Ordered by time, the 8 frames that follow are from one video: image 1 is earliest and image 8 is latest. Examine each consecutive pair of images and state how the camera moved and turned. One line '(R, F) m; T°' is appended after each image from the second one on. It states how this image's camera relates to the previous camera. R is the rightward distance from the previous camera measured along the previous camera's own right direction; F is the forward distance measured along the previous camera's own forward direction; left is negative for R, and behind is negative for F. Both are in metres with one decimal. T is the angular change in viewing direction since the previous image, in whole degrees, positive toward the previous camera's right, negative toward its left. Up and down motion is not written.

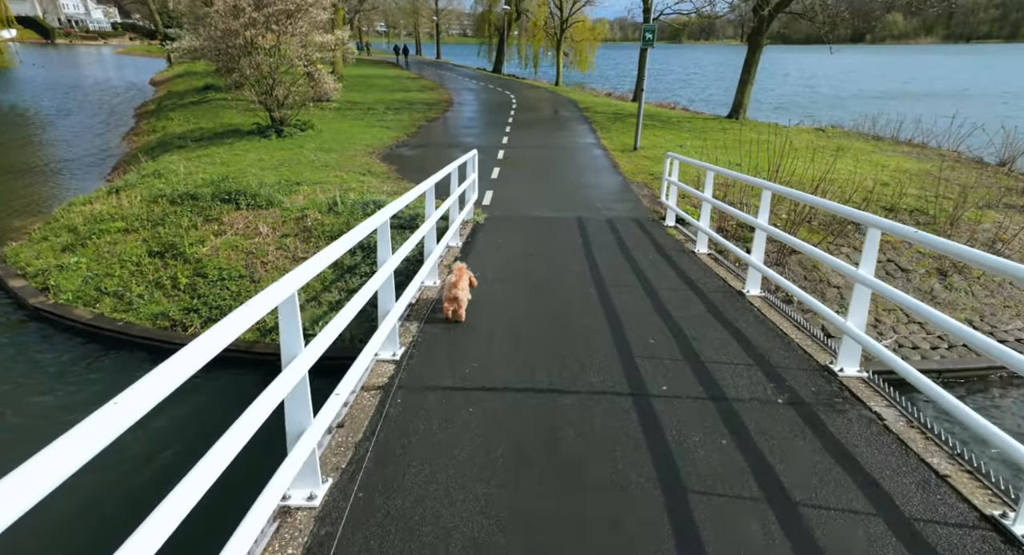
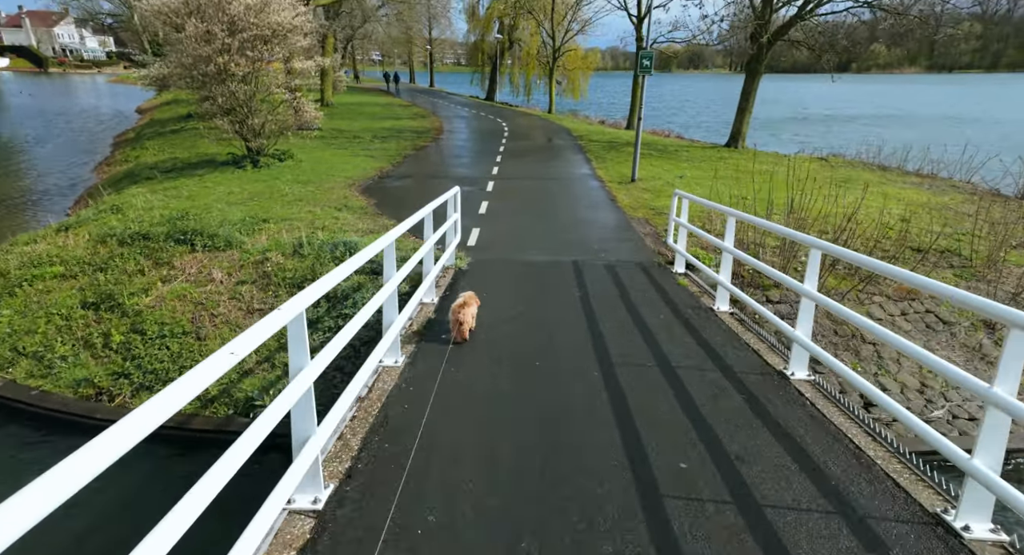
(+0.1, +1.1) m; +1°
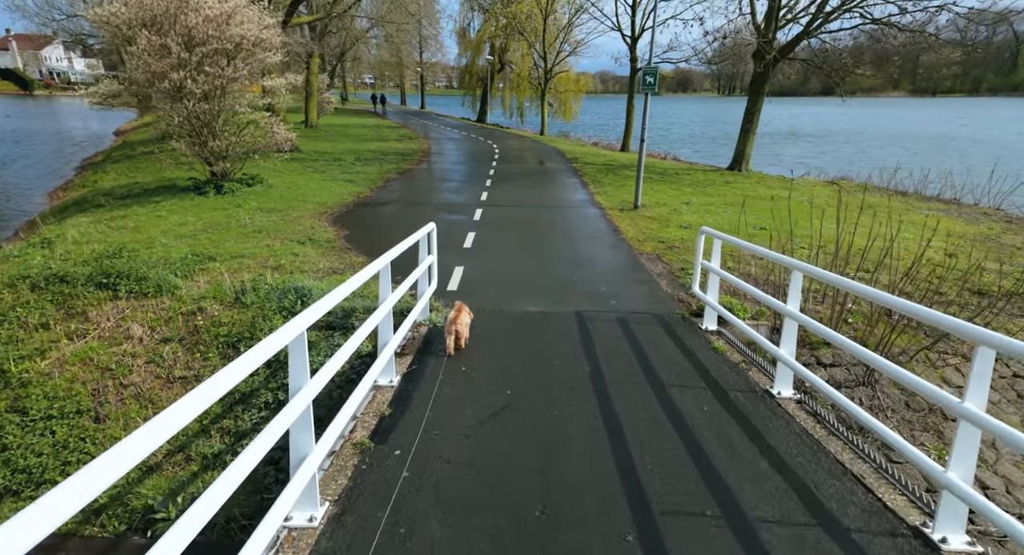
(0.0, +1.6) m; +1°
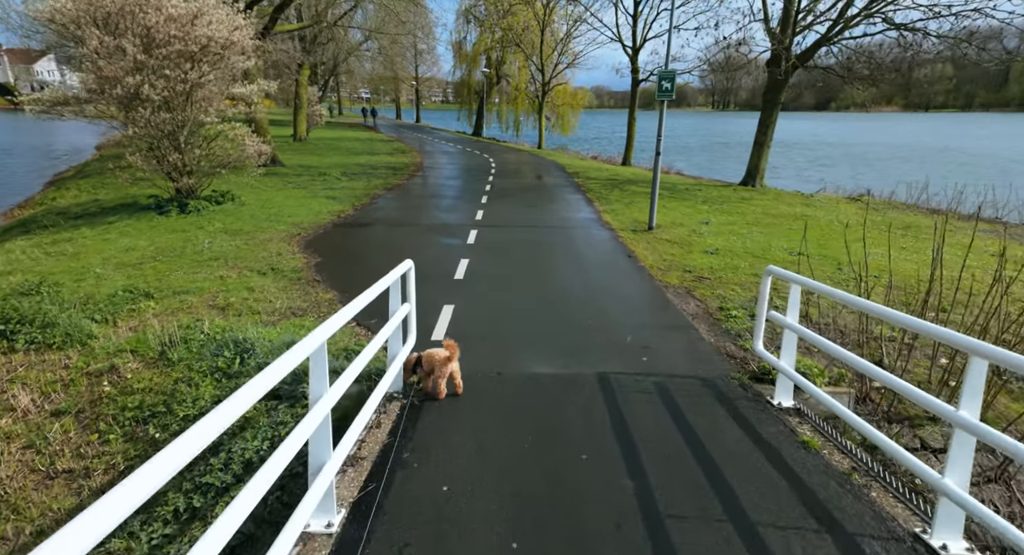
(-0.1, +1.6) m; 0°
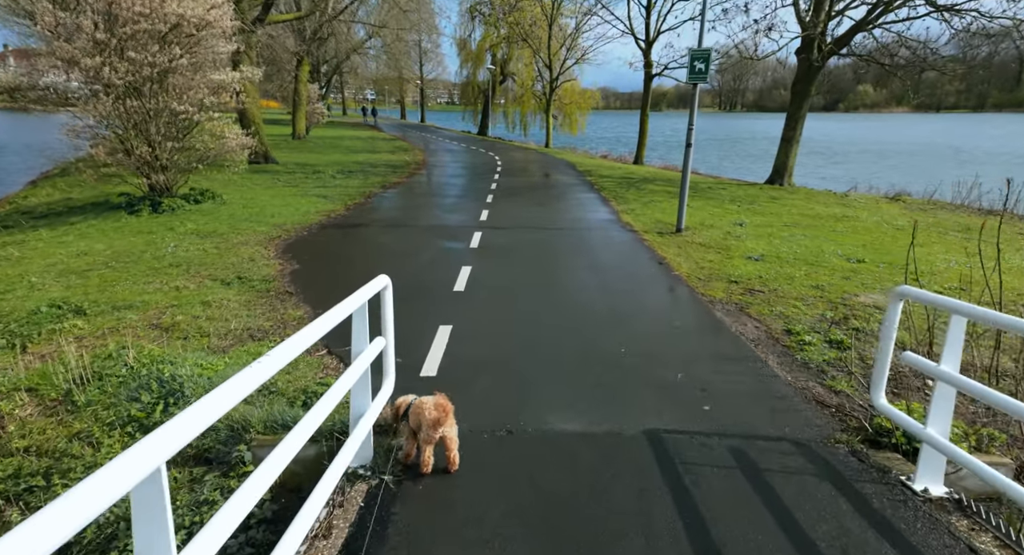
(-0.1, +1.4) m; 0°
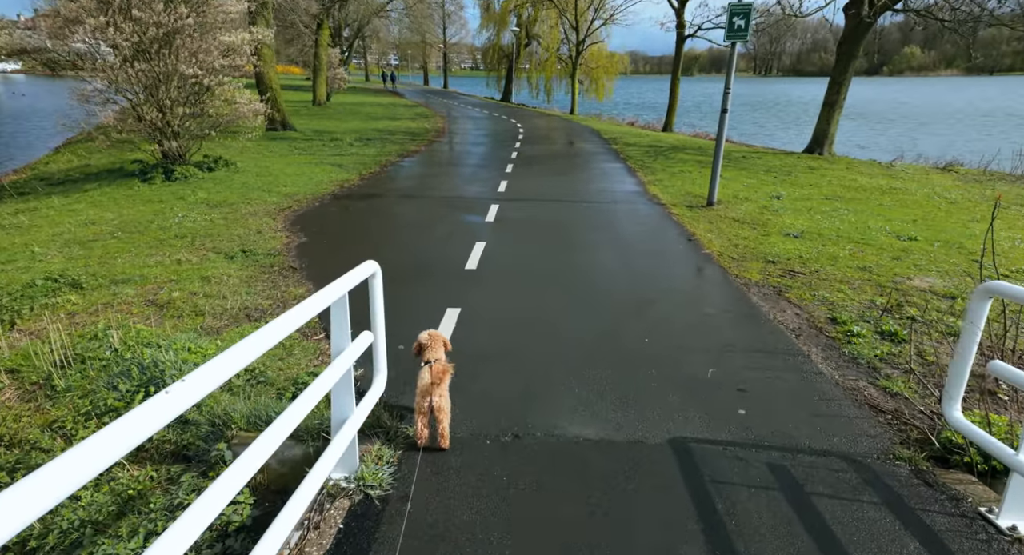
(+0.1, +0.5) m; -2°
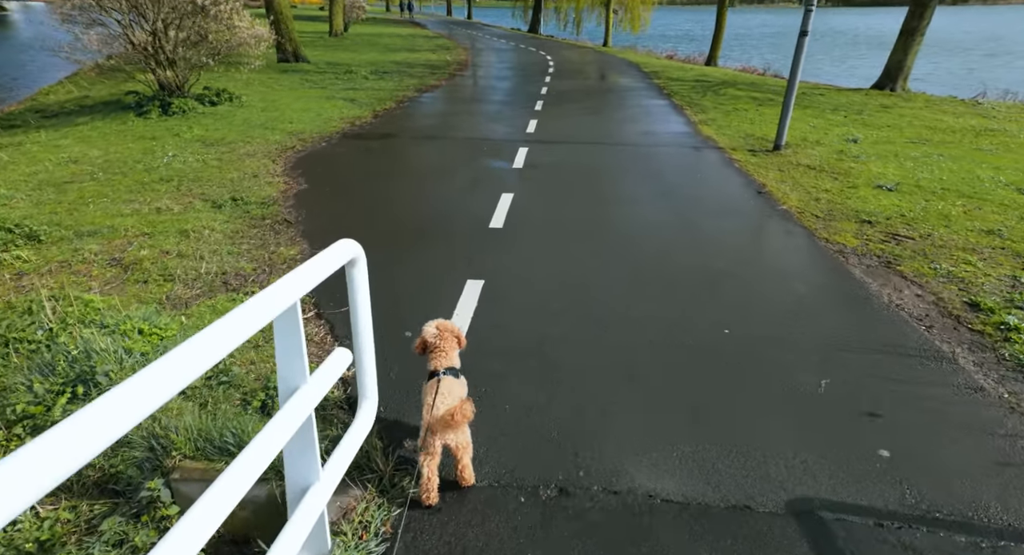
(-0.1, +1.1) m; -2°
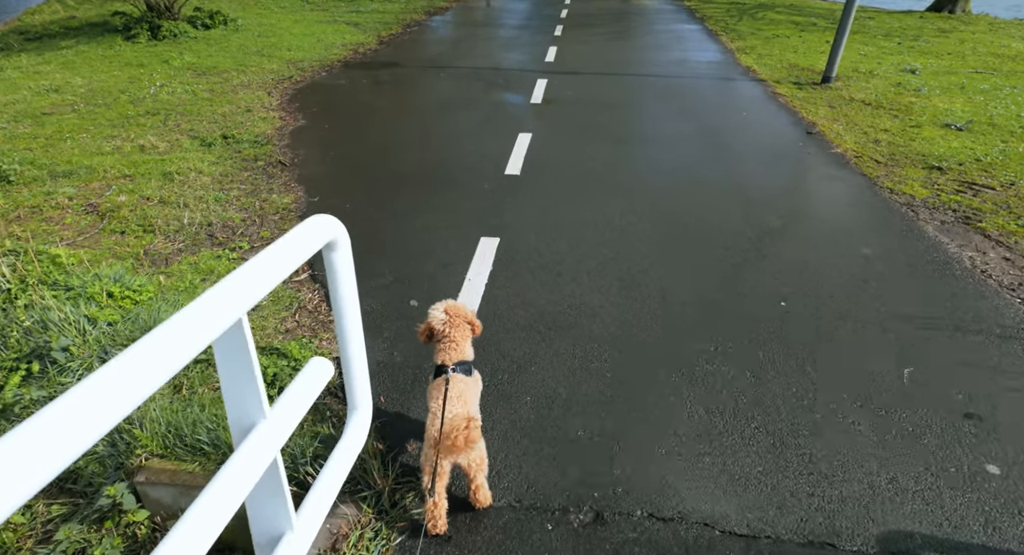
(0.0, +0.5) m; -1°
